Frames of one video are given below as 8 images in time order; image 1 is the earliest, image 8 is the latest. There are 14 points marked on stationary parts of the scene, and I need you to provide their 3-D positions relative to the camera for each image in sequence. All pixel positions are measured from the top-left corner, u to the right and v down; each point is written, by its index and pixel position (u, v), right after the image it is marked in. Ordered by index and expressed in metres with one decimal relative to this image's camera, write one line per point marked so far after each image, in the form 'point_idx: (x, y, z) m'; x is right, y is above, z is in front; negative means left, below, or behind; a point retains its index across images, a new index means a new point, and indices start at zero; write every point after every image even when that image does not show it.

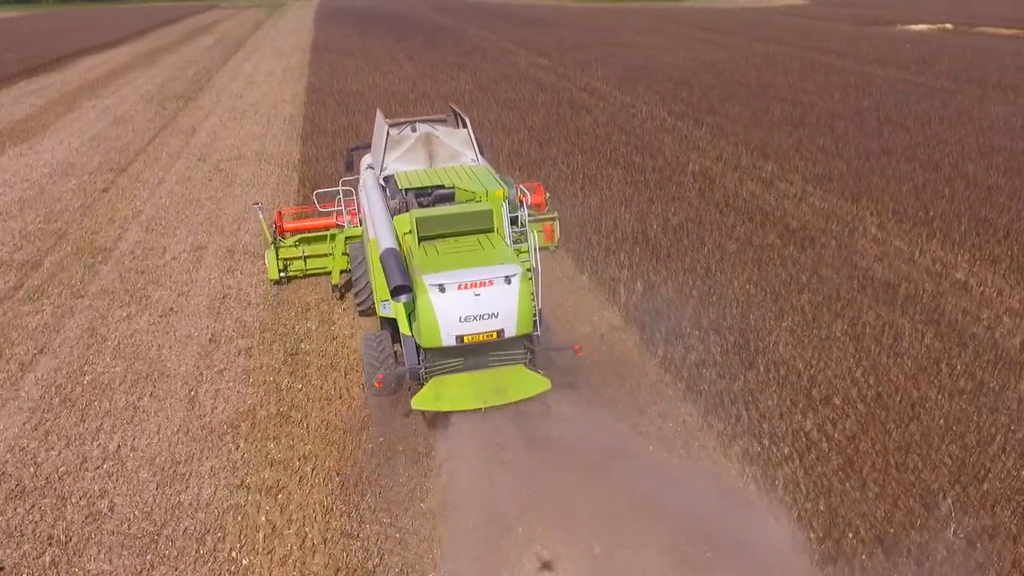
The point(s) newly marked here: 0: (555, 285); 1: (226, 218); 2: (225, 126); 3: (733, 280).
0: (+0.5, 0.0, +8.5) m
1: (-4.3, +1.0, +10.7) m
2: (-6.6, +3.7, +16.5) m
3: (+2.5, +0.1, +8.1) m
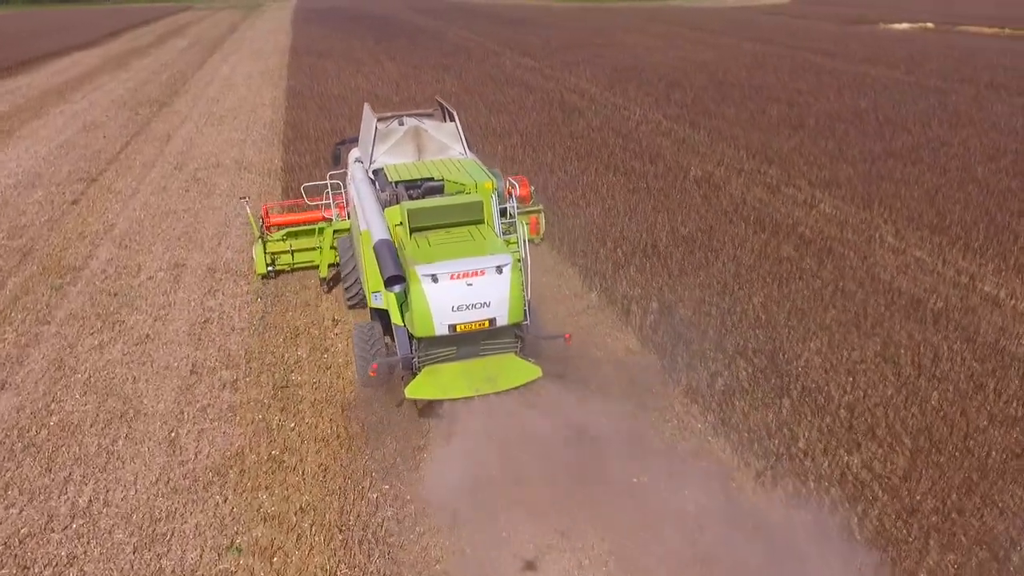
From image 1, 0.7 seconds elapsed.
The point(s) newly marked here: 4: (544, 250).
0: (+0.6, -0.2, +8.0) m
1: (-4.3, +0.8, +10.1) m
2: (-6.8, +3.4, +15.7) m
3: (+2.6, -0.1, +7.7) m
4: (+0.4, +0.5, +9.2) m
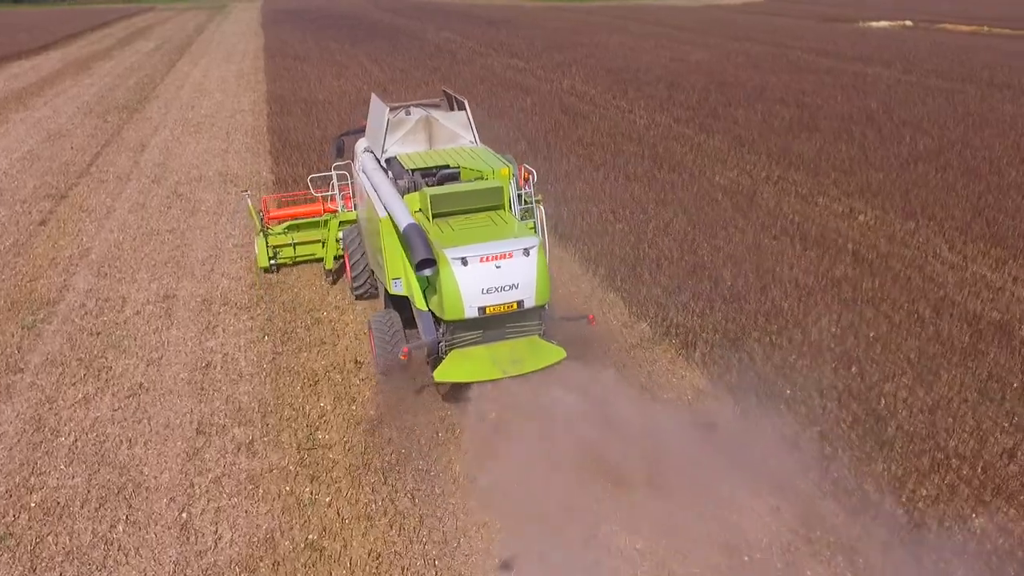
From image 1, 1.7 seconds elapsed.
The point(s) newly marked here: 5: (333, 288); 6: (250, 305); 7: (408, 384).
0: (+1.0, -0.5, +7.1) m
1: (-4.0, +0.4, +9.0) m
2: (-6.8, +3.0, +14.6) m
3: (+3.0, -0.4, +6.9) m
4: (+0.8, +0.2, +8.4) m
5: (-2.0, -0.1, +8.1) m
6: (-2.8, -0.2, +7.8) m
7: (-0.9, -0.9, +6.3) m
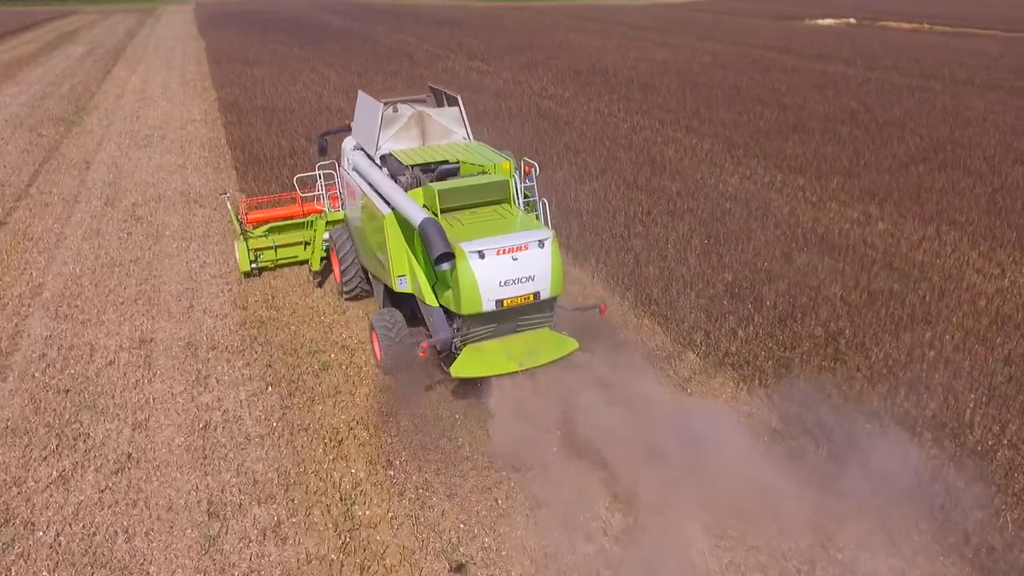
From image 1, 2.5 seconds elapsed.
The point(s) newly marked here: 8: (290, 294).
0: (+1.3, -0.7, +6.5) m
1: (-3.8, -0.1, +8.0) m
2: (-7.1, +2.4, +13.3) m
3: (+3.3, -0.5, +6.4) m
4: (+1.0, -0.1, +7.7) m
5: (-1.8, -0.4, +7.2) m
6: (-2.6, -0.6, +6.8) m
7: (-0.5, -1.2, +5.5) m
8: (-2.4, -0.1, +7.9) m
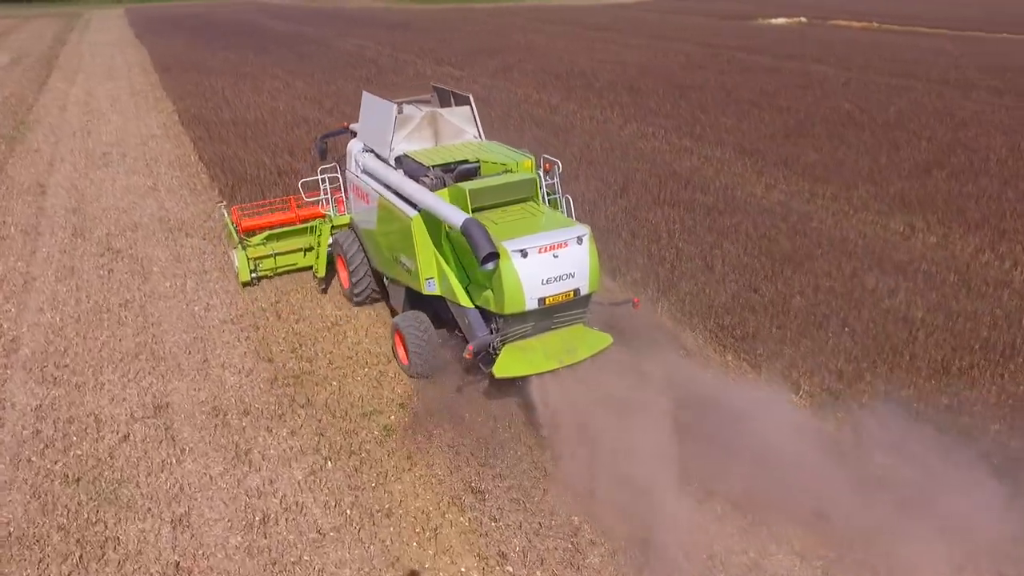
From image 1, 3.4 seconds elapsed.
0: (+2.0, -1.0, +5.8) m
1: (-3.2, -0.5, +6.9) m
2: (-7.0, +1.8, +11.9) m
3: (+4.0, -0.7, +5.9) m
4: (+1.6, -0.4, +7.0) m
5: (-1.1, -0.8, +6.3) m
6: (-1.9, -1.0, +5.8) m
7: (+0.3, -1.5, +4.7) m
8: (-1.9, -0.5, +7.0) m
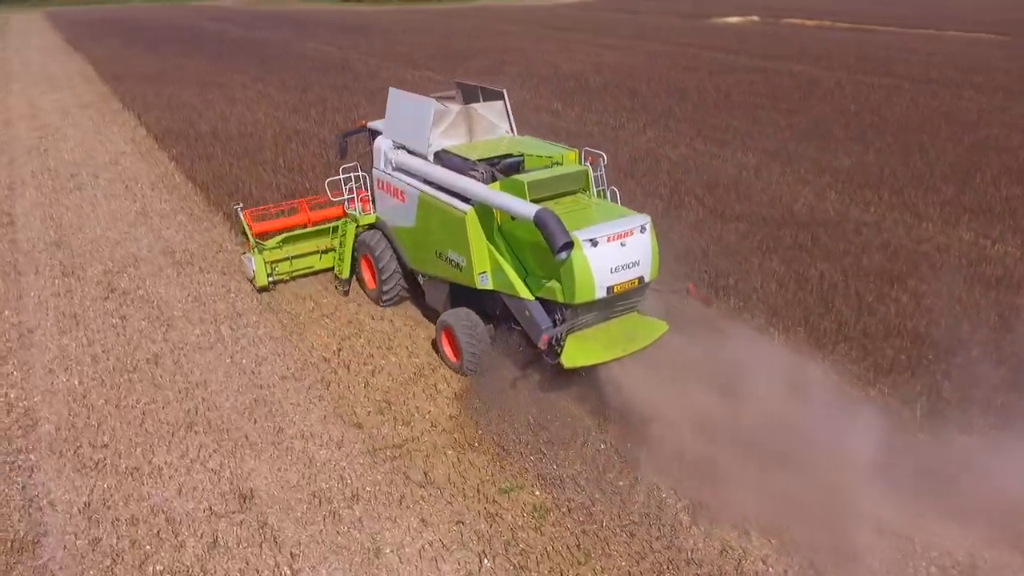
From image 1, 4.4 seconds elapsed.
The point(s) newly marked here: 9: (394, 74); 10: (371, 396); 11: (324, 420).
0: (+3.1, -1.2, +5.2) m
1: (-2.2, -1.0, +5.8) m
2: (-6.6, +1.2, +10.4) m
3: (+5.1, -0.9, +5.5) m
4: (+2.5, -0.6, +6.3) m
5: (0.0, -1.2, +5.4) m
6: (-0.7, -1.4, +4.8) m
7: (+1.6, -1.8, +3.9) m
8: (-0.9, -0.9, +6.0) m
9: (-3.2, +5.6, +19.1) m
10: (-1.2, -0.9, +5.9) m
11: (-1.5, -1.0, +5.6) m
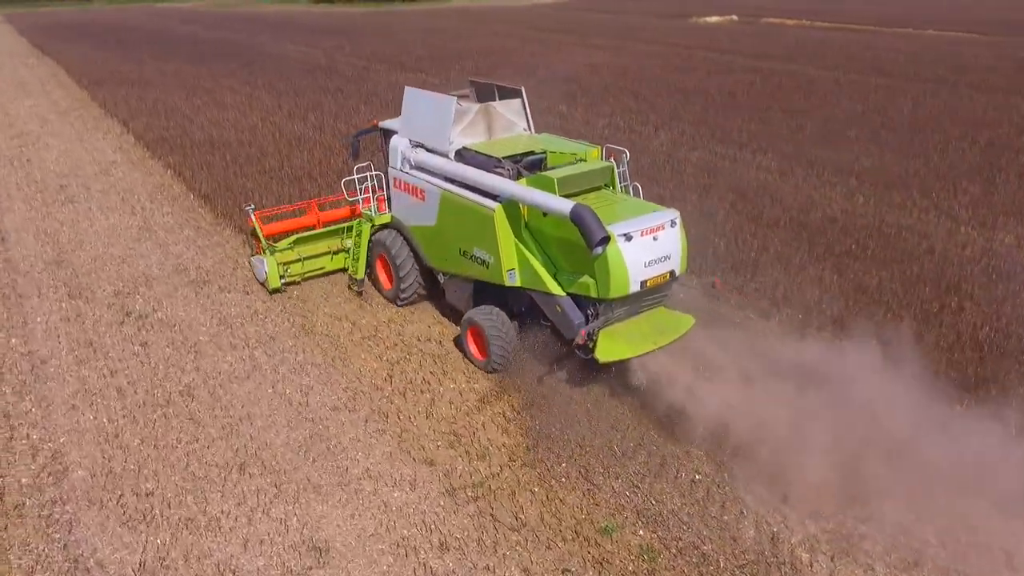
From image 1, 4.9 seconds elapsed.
0: (+3.8, -1.3, +4.9) m
1: (-1.6, -1.2, +5.3) m
2: (-6.2, +0.9, +9.7) m
3: (+5.7, -1.0, +5.3) m
4: (+3.1, -0.7, +6.1) m
5: (+0.6, -1.3, +5.0) m
6: (-0.1, -1.6, +4.4) m
7: (+2.3, -1.9, +3.5) m
8: (-0.3, -1.1, +5.5) m
9: (-3.3, +5.4, +18.5) m
10: (-0.6, -1.1, +5.5) m
11: (-0.9, -1.2, +5.1) m
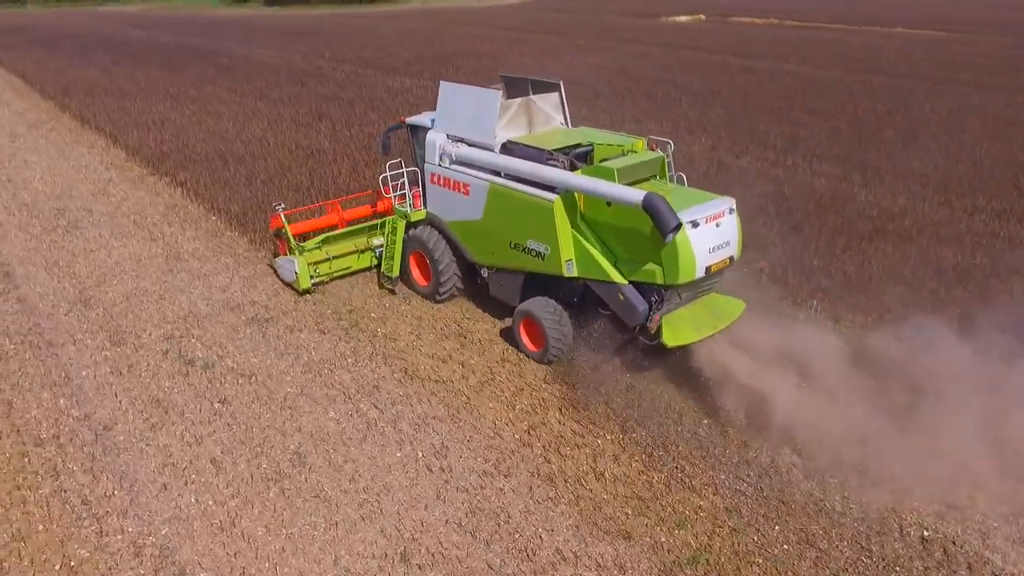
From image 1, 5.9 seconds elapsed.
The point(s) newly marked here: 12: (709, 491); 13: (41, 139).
0: (+5.0, -1.4, +4.5) m
1: (-0.4, -1.5, +4.4) m
2: (-5.3, +0.5, +8.5) m
3: (+6.9, -1.0, +5.0) m
4: (+4.3, -0.9, +5.6) m
5: (+1.9, -1.6, +4.3) m
6: (+1.2, -1.8, +3.7) m
7: (+3.7, -2.1, +3.0) m
8: (+1.0, -1.3, +4.8) m
9: (-3.3, +5.0, +17.5) m
10: (+0.7, -1.3, +4.7) m
11: (+0.4, -1.5, +4.4) m
12: (+1.1, -1.3, +4.8) m
13: (-8.5, +2.7, +12.9) m
